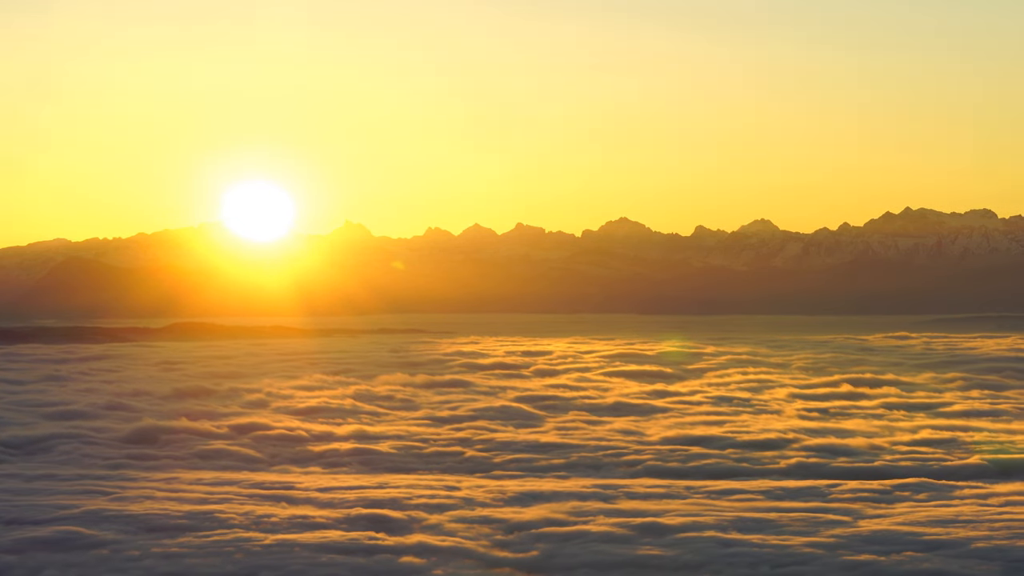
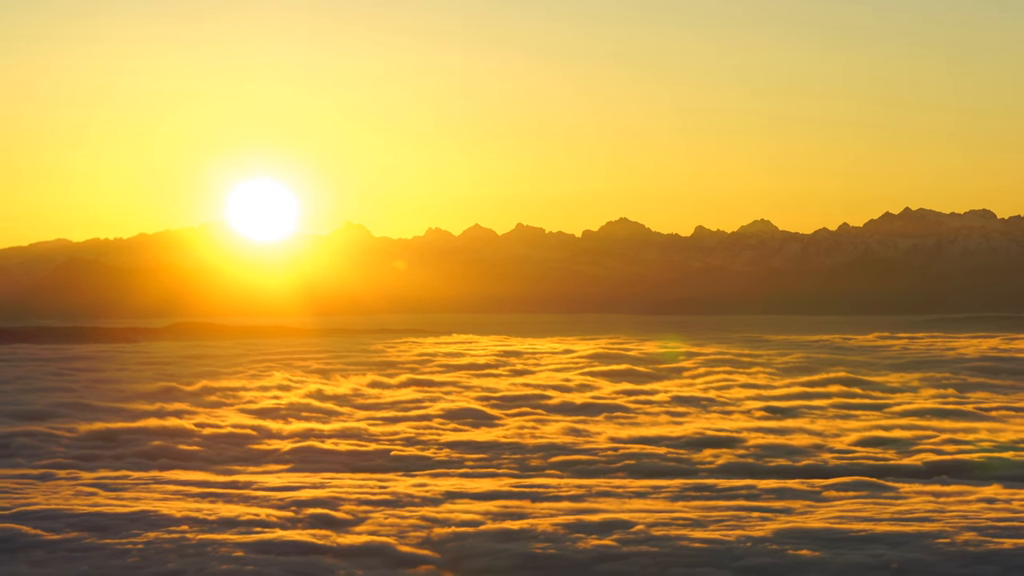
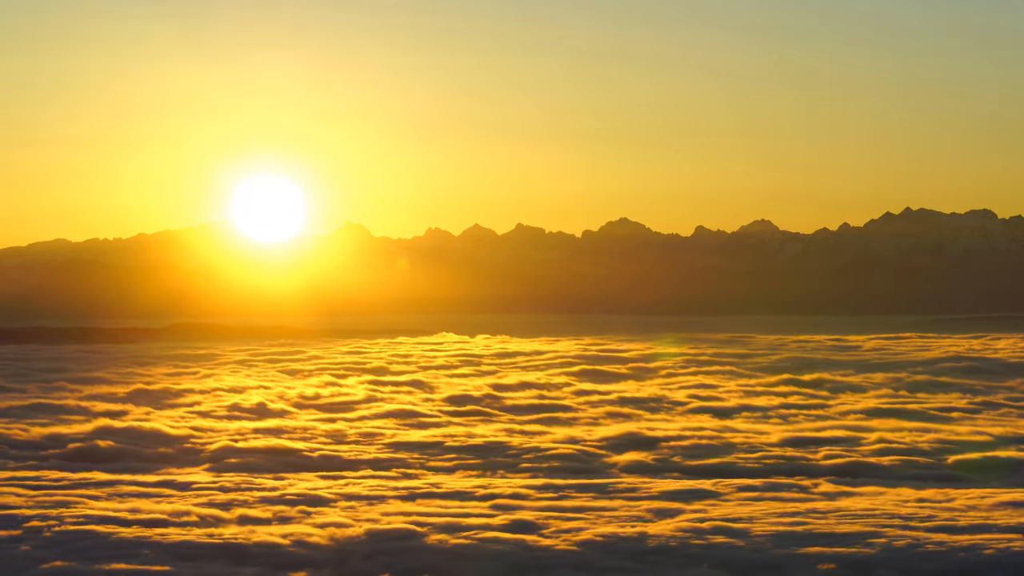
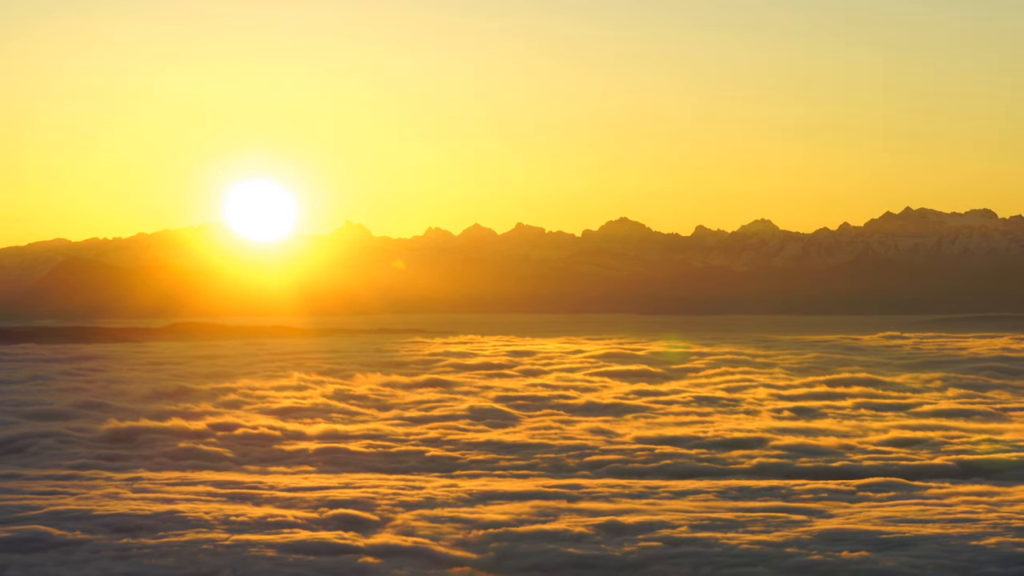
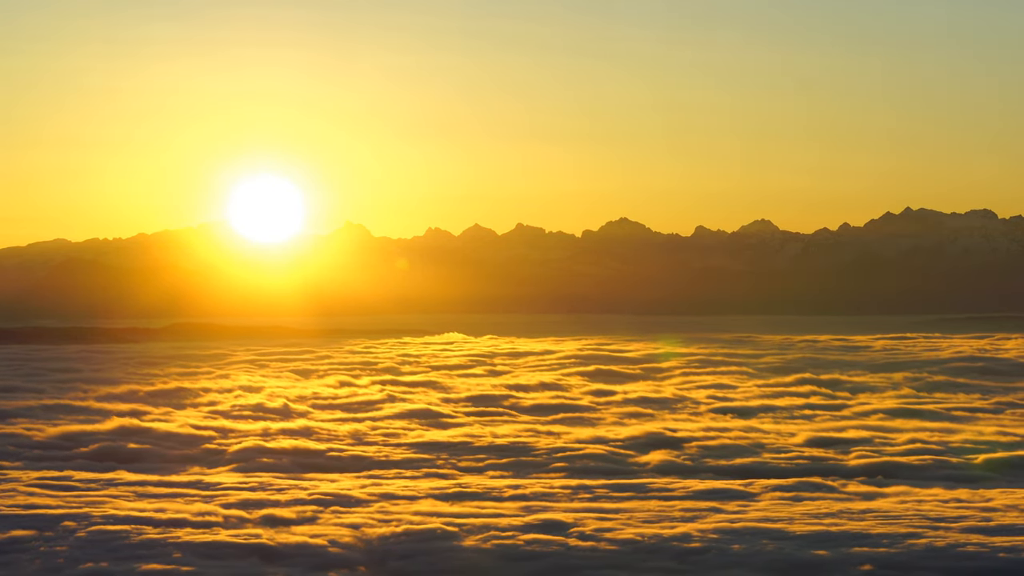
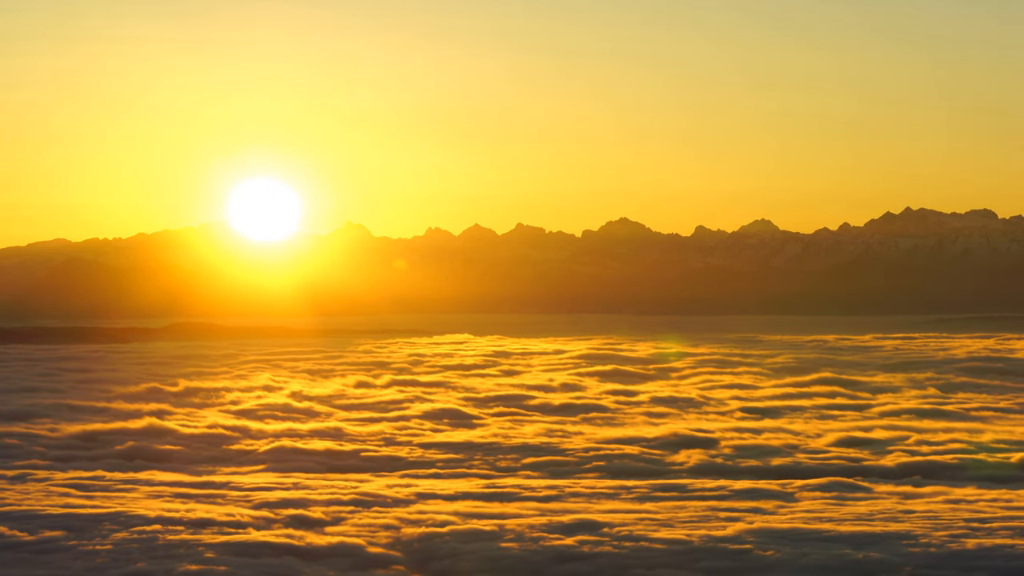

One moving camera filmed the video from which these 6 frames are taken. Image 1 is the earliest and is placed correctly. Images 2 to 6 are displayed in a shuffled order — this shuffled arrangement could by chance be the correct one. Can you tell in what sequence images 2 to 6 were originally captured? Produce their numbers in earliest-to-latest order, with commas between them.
4, 2, 6, 5, 3
